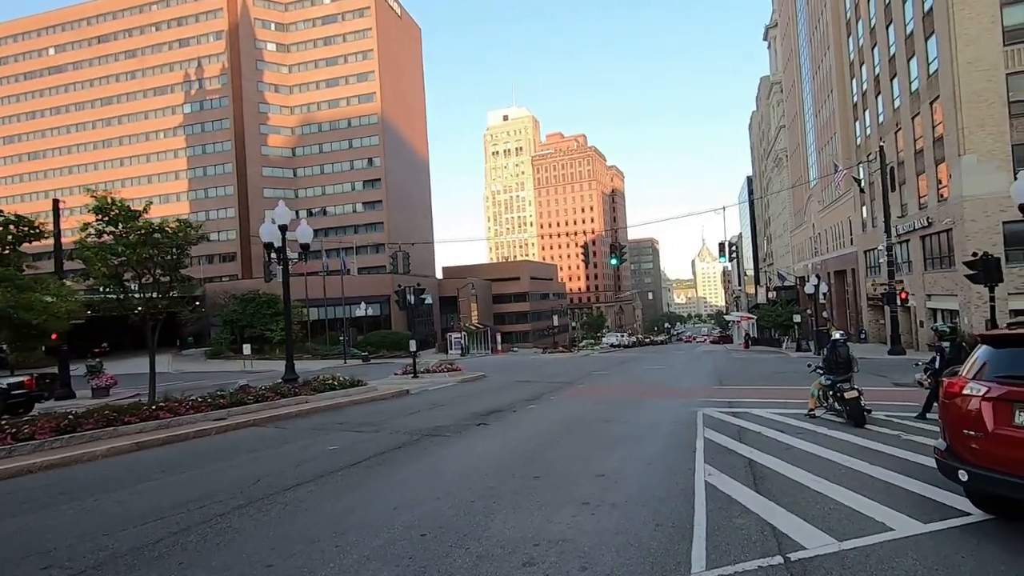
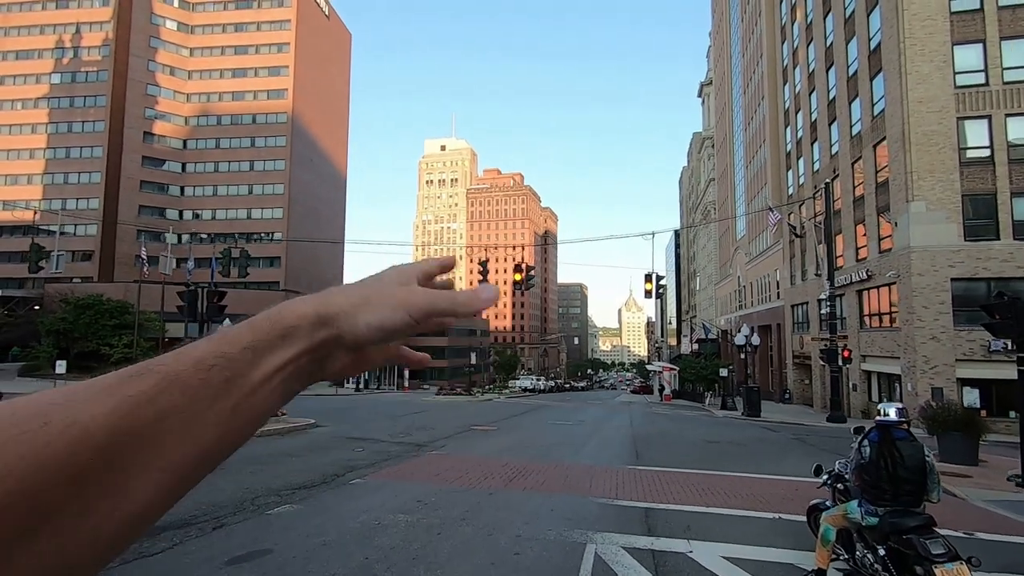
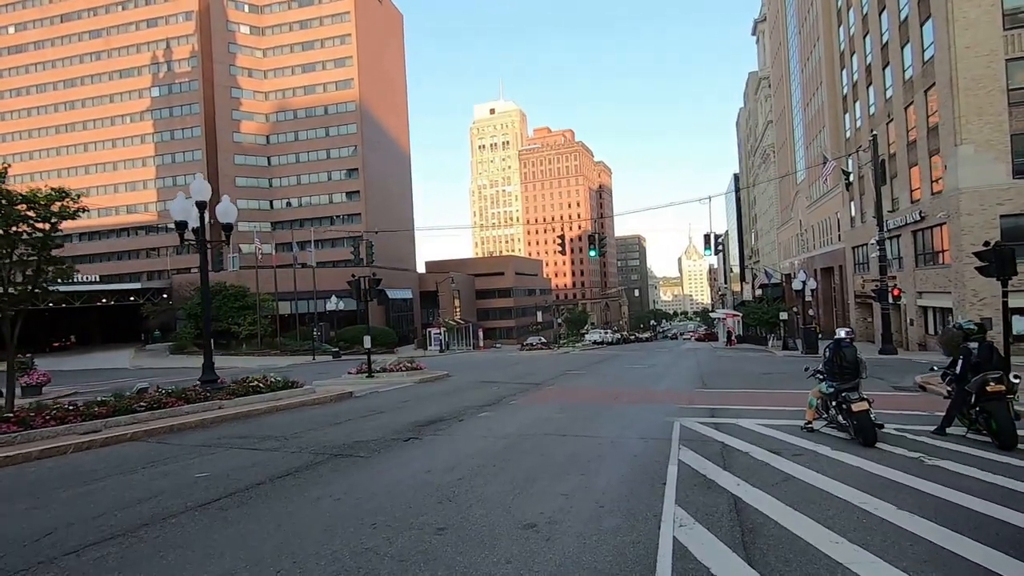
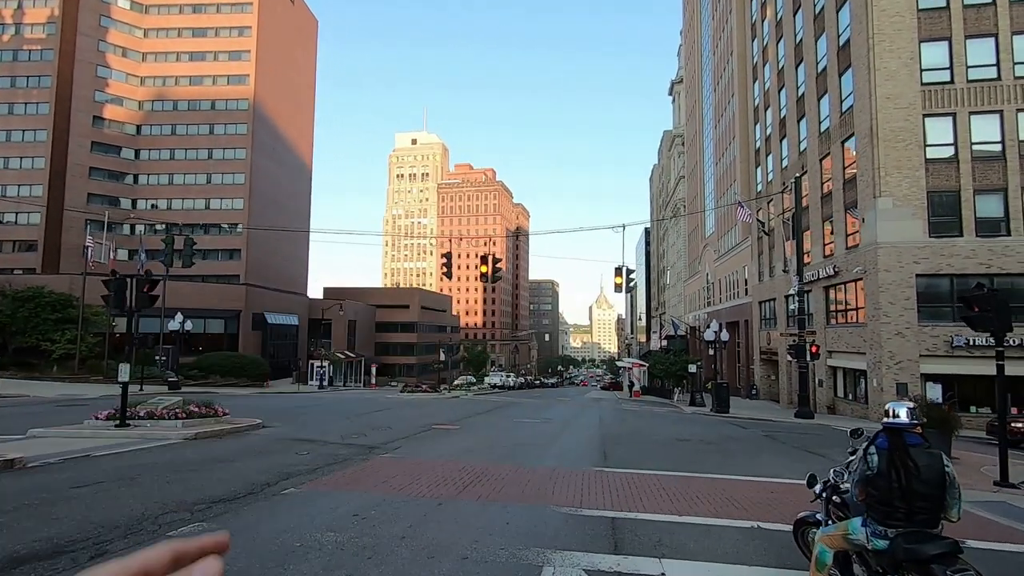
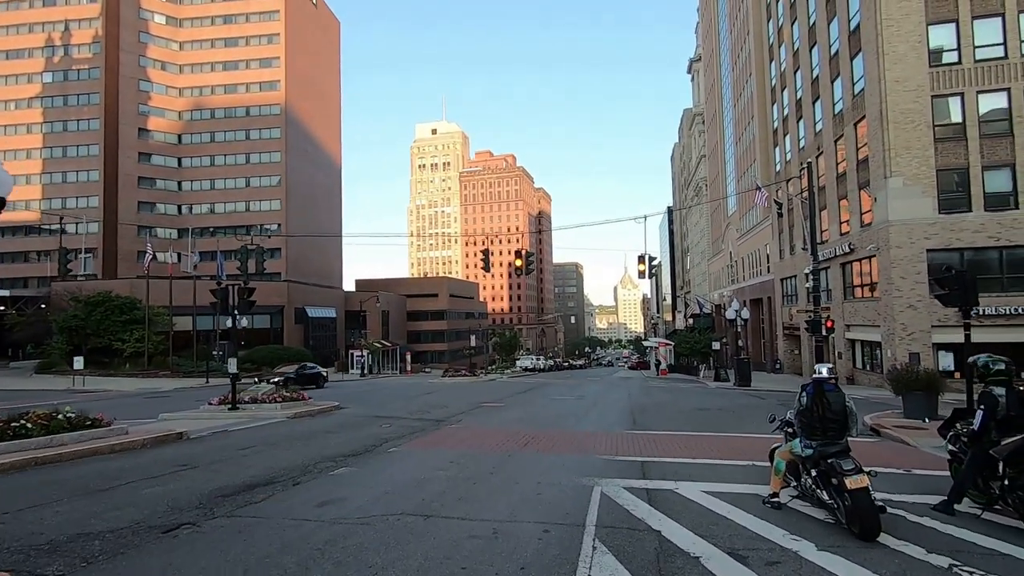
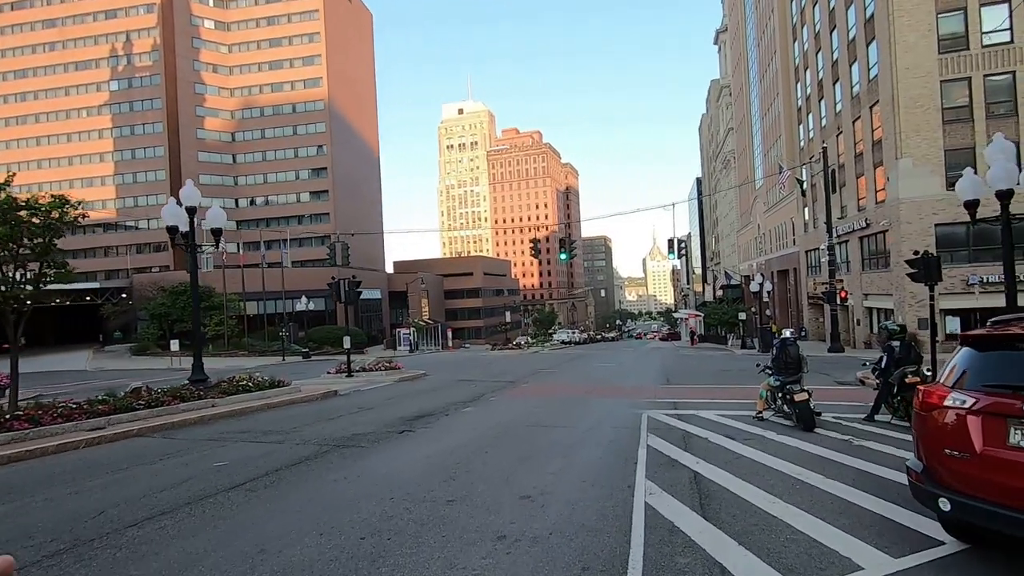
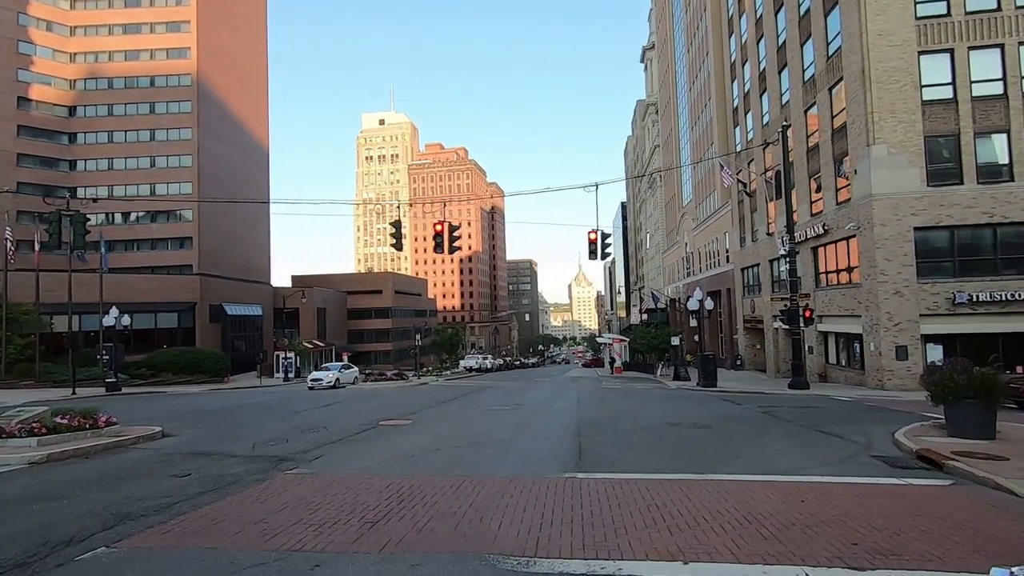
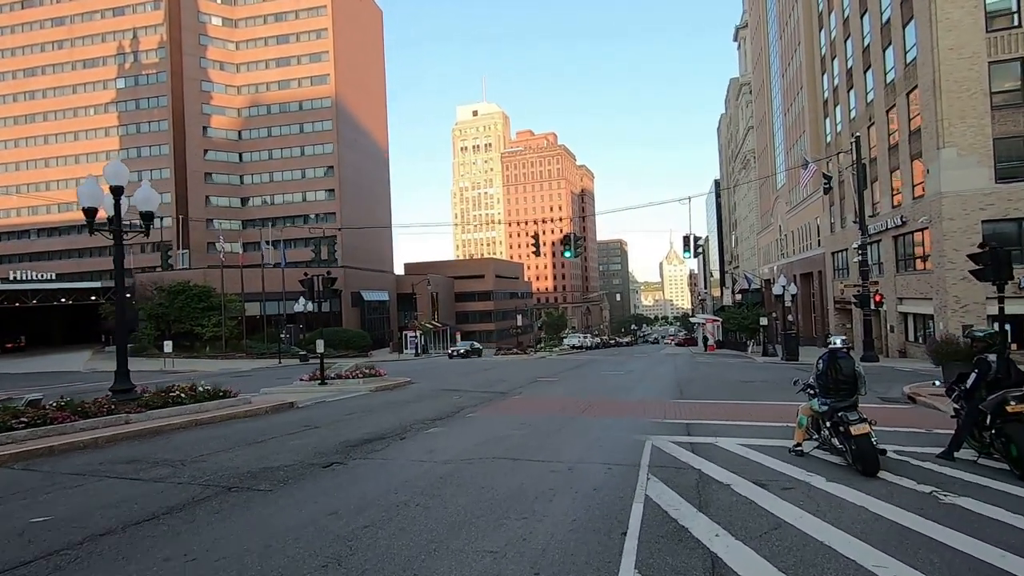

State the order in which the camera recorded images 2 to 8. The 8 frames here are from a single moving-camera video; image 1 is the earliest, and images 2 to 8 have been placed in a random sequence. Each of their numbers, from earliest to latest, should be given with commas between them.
6, 3, 8, 5, 2, 4, 7
